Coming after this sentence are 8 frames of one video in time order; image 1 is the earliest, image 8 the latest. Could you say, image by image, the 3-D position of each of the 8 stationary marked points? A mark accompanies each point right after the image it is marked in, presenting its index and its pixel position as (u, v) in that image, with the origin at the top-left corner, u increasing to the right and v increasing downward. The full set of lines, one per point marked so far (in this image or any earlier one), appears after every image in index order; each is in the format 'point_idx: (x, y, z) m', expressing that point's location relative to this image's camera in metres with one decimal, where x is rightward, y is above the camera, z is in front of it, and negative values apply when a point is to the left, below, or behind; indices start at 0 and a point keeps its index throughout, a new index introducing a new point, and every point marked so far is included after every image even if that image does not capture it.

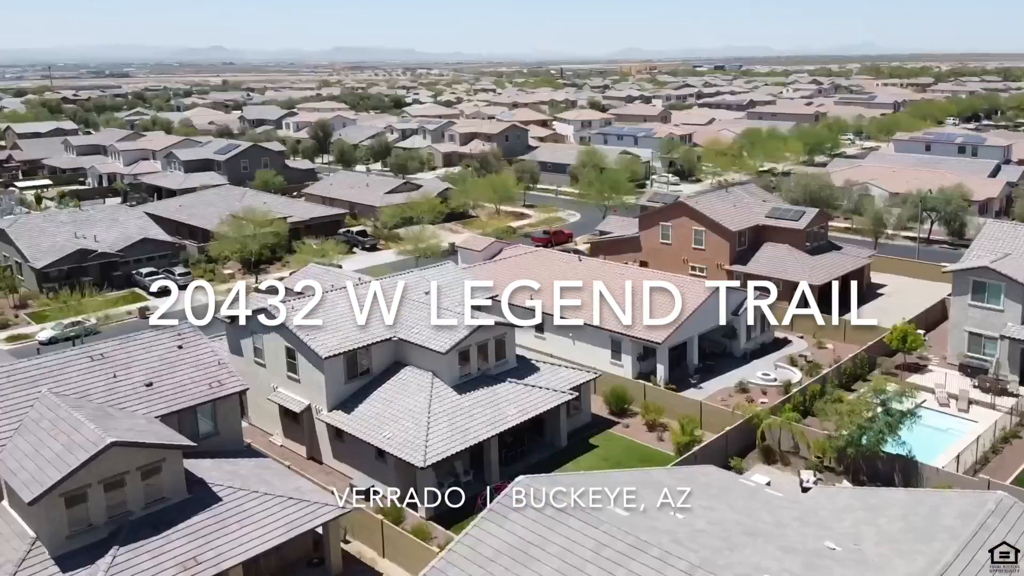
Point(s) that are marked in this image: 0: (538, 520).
0: (+0.5, -4.3, +16.8) m
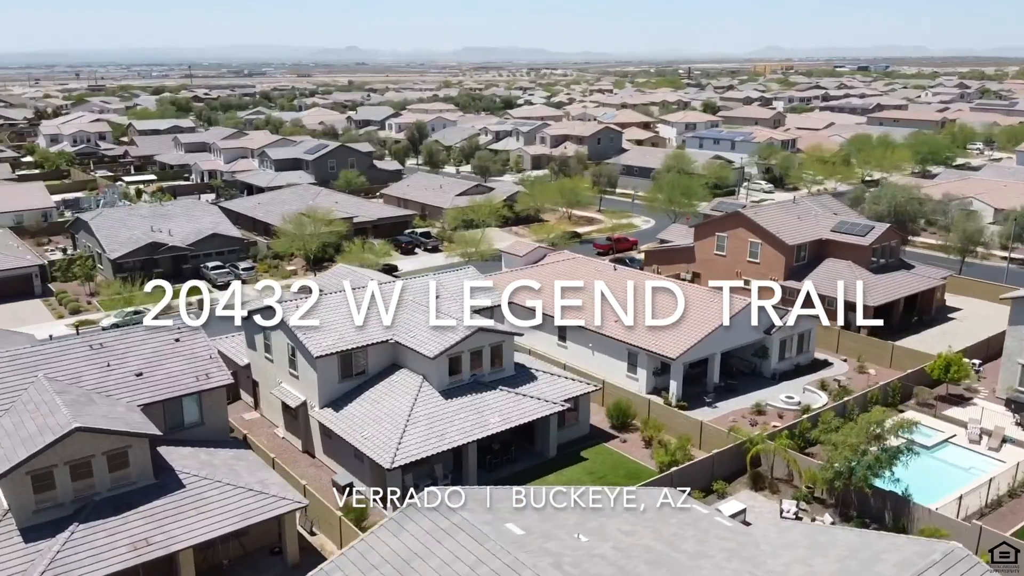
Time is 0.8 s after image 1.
0: (-1.6, -4.6, +16.8) m
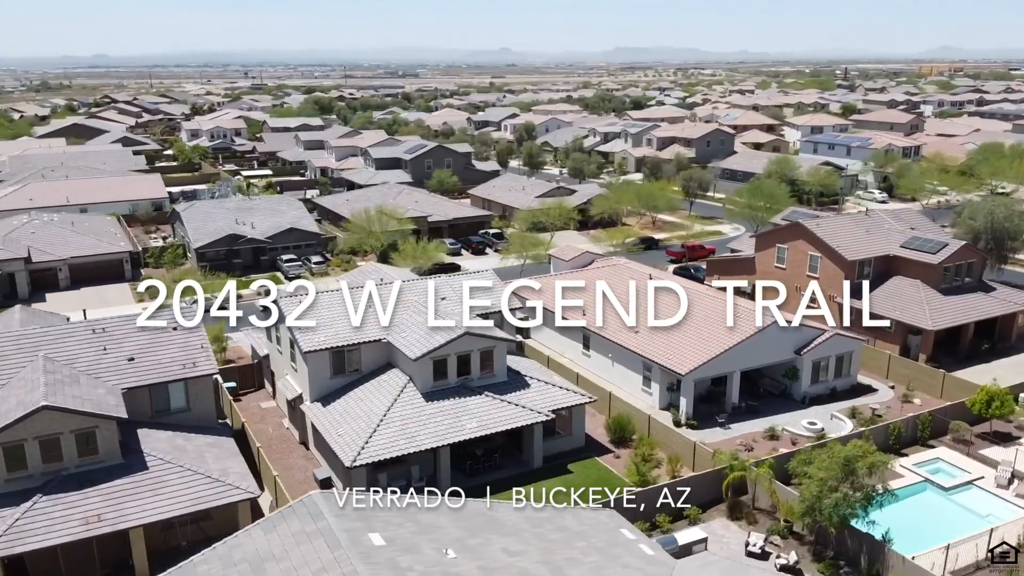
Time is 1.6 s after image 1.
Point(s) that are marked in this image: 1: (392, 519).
0: (-4.1, -4.6, +16.9) m
1: (-2.4, -4.6, +17.7) m
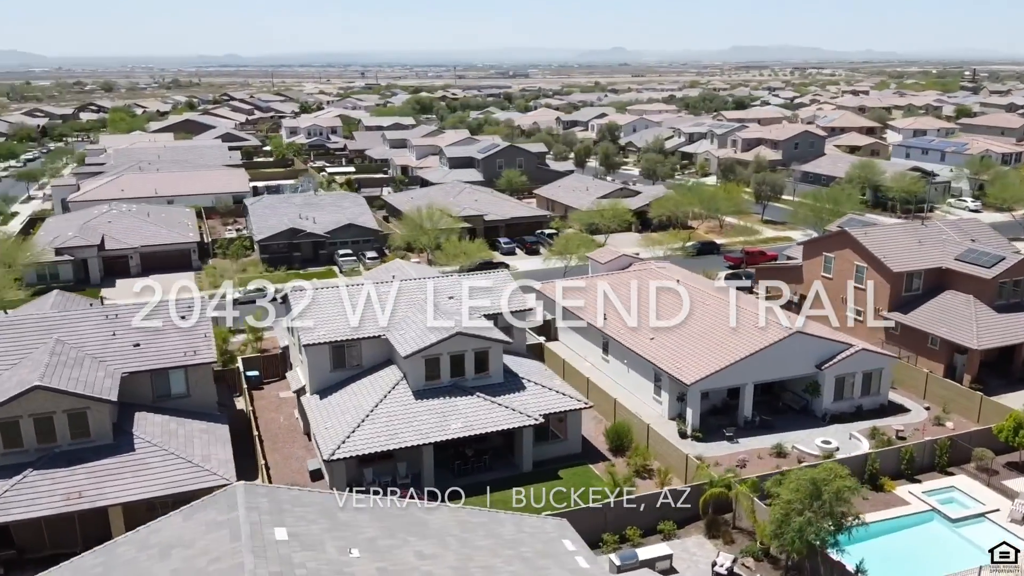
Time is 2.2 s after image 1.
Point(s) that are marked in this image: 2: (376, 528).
0: (-5.9, -4.5, +17.3) m
1: (-4.1, -4.5, +17.9) m
2: (-2.8, -4.9, +18.1) m
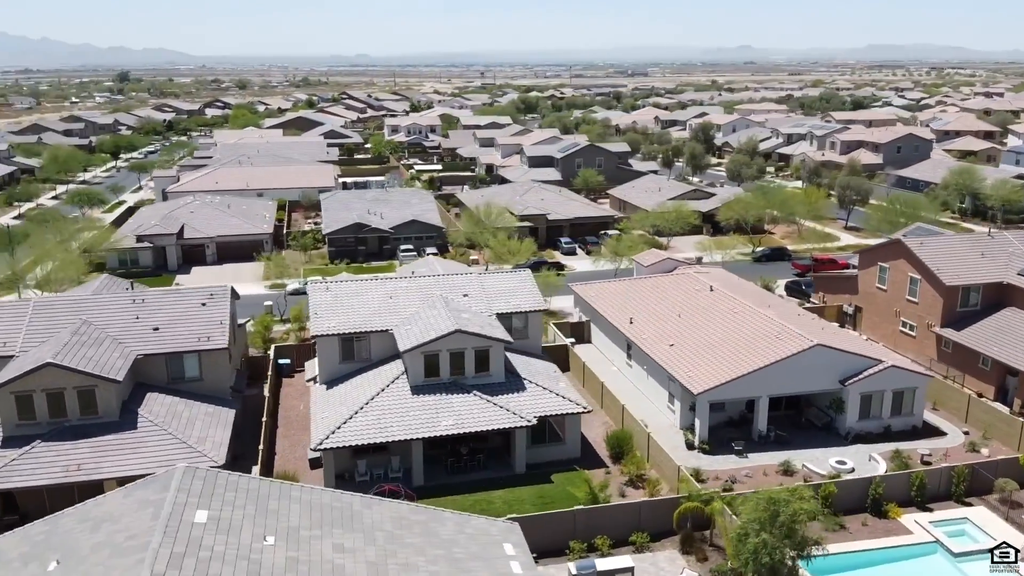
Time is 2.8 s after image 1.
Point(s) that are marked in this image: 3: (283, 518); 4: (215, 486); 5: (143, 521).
0: (-7.5, -4.3, +18.1) m
1: (-5.6, -4.3, +18.4) m
2: (-4.3, -4.7, +18.5) m
3: (-4.7, -4.7, +18.2) m
4: (-6.2, -4.1, +18.6) m
5: (-7.1, -4.4, +17.1) m
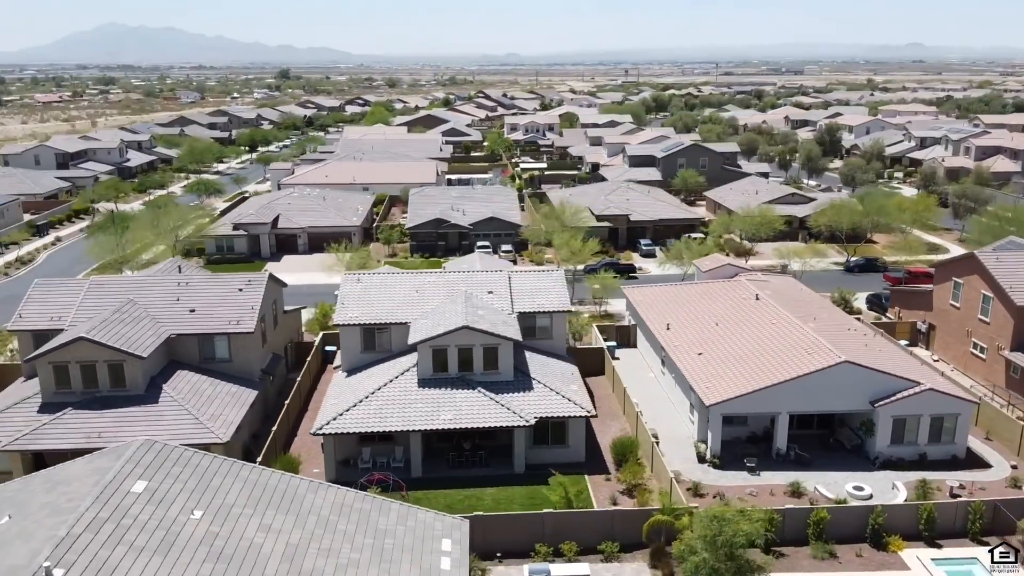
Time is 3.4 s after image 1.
0: (-9.0, -3.9, +19.4) m
1: (-7.1, -4.0, +19.4) m
2: (-5.8, -4.5, +19.2) m
3: (-6.2, -4.4, +19.1) m
4: (-7.6, -3.8, +19.7) m
5: (-8.7, -4.0, +18.3) m
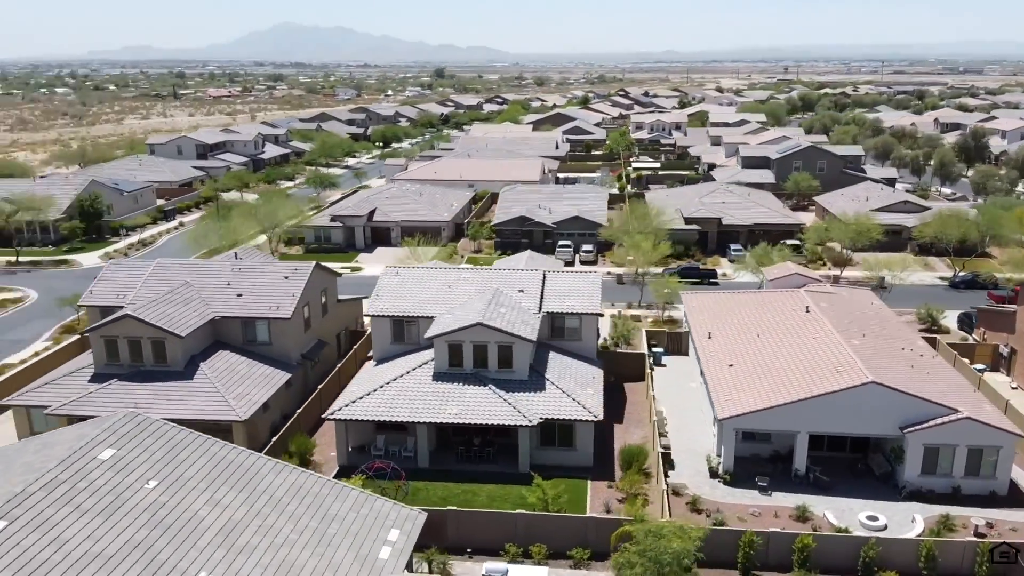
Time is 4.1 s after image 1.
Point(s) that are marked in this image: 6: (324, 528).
0: (-10.1, -3.4, +21.0) m
1: (-8.3, -3.6, +20.7) m
2: (-7.1, -4.2, +20.3) m
3: (-7.5, -4.1, +20.2) m
4: (-8.7, -3.4, +21.1) m
5: (-10.1, -3.6, +19.9) m
6: (-4.0, -5.4, +19.7) m
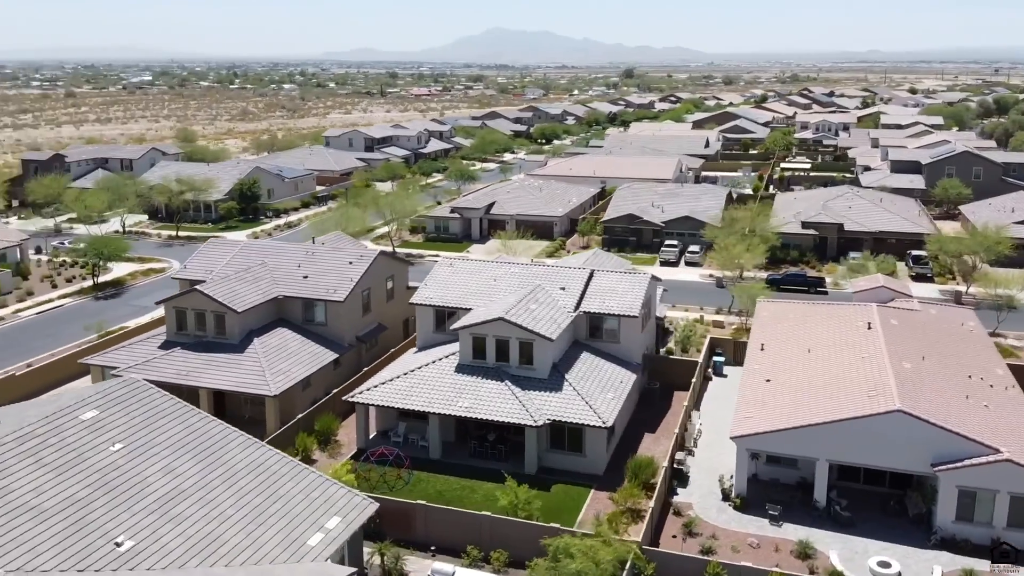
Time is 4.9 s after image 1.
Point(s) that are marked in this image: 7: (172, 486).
0: (-10.9, -2.6, +22.8) m
1: (-9.2, -3.0, +22.1) m
2: (-8.2, -3.6, +21.5) m
3: (-8.6, -3.5, +21.5) m
4: (-9.6, -2.7, +22.6) m
5: (-11.1, -2.8, +21.7) m
6: (-5.4, -4.9, +20.2) m
7: (-7.5, -4.4, +20.1) m
